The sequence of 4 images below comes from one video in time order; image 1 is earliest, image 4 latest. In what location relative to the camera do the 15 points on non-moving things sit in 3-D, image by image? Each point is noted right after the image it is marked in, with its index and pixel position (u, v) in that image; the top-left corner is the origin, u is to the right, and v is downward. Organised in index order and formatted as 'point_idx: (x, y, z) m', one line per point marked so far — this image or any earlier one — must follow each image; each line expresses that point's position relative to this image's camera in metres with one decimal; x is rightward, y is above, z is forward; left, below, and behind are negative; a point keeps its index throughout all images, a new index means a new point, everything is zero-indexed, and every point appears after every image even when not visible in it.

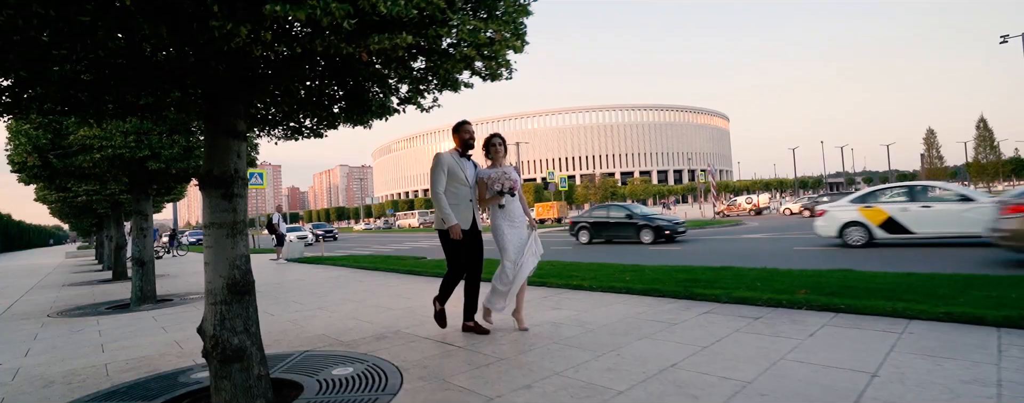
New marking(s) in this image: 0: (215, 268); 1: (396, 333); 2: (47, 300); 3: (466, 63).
0: (-2.0, -0.4, +3.6) m
1: (-1.2, -1.4, +5.5) m
2: (-9.7, -2.1, +11.0) m
3: (-0.4, +1.0, +3.9) m
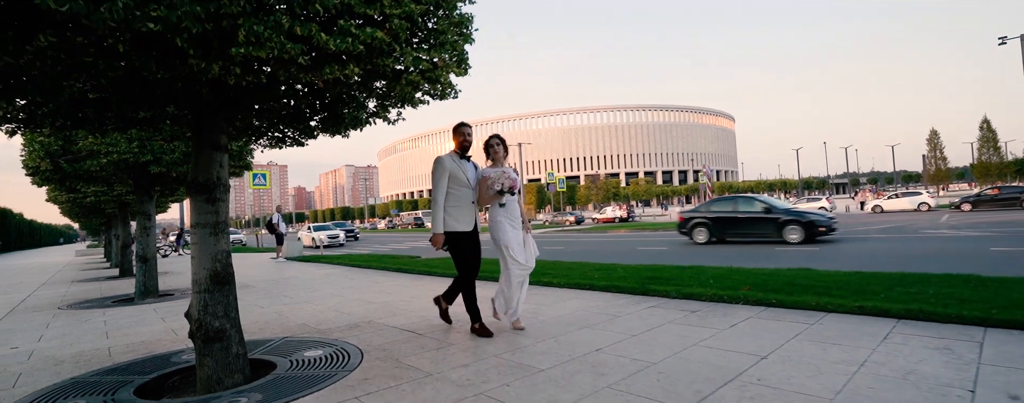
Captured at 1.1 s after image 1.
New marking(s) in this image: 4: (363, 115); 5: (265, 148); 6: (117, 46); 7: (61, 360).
0: (-2.5, -0.5, +4.2) m
1: (-1.7, -1.4, +6.2) m
2: (-10.1, -2.1, +11.7) m
3: (-0.8, +1.0, +4.5) m
4: (-1.5, +0.9, +5.3) m
5: (-3.2, +0.7, +6.8) m
6: (-2.4, +0.9, +3.2) m
7: (-4.3, -1.5, +5.0) m
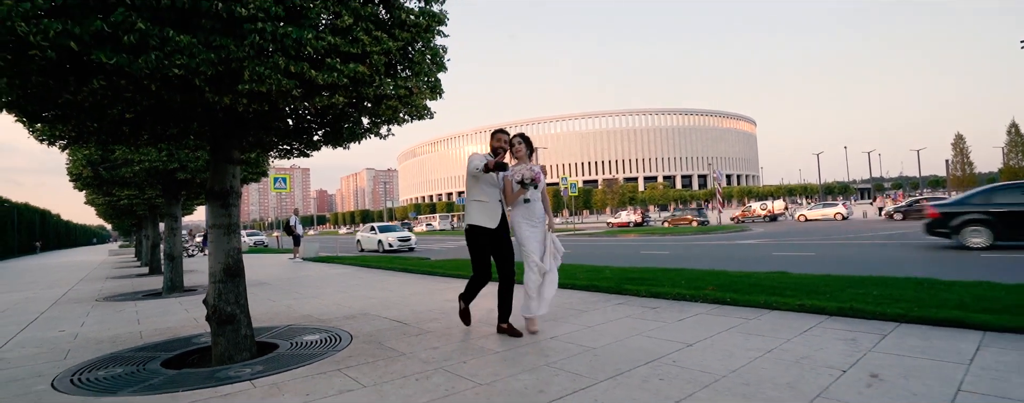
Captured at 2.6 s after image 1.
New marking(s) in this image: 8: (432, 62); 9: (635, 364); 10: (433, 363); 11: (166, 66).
0: (-2.8, -0.5, +5.0) m
1: (-2.0, -1.5, +7.0) m
2: (-10.2, -2.1, +12.8) m
3: (-1.2, +0.9, +5.3) m
4: (-1.7, +0.8, +6.1) m
5: (-3.4, +0.6, +7.7) m
6: (-2.8, +0.9, +4.0) m
7: (-4.6, -1.6, +5.9) m
8: (-0.8, +1.4, +5.4) m
9: (+1.0, -1.3, +4.2) m
10: (-0.7, -1.4, +4.4) m
11: (-2.4, +1.0, +3.7) m
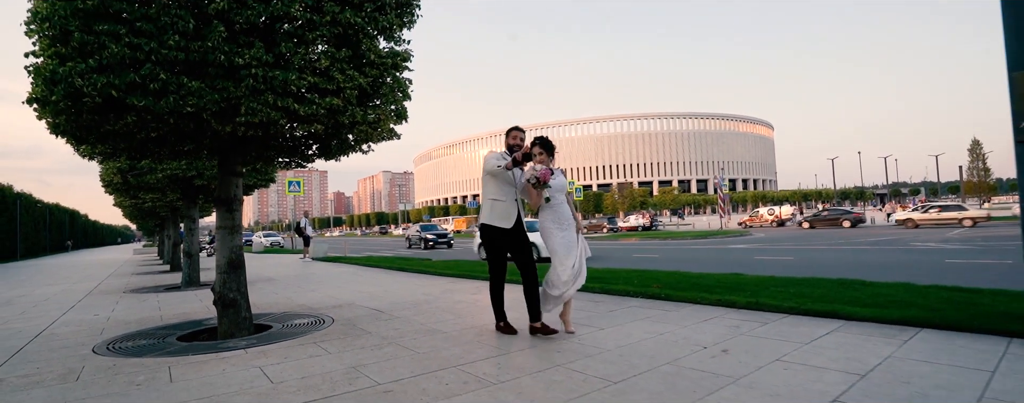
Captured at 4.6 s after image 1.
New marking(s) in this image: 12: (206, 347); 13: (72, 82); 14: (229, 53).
0: (-3.4, -0.6, +6.2) m
1: (-2.5, -1.6, +8.1) m
2: (-10.5, -2.2, +14.2) m
3: (-1.7, +0.8, +6.4) m
4: (-2.3, +0.7, +7.3) m
5: (-3.9, +0.6, +8.9) m
6: (-3.4, +0.8, +5.2) m
7: (-5.1, -1.6, +7.1) m
8: (-1.4, +1.3, +6.5) m
9: (+0.4, -1.4, +5.3) m
10: (-1.3, -1.4, +5.5) m
11: (-3.1, +0.9, +4.9) m
12: (-3.2, -1.5, +5.5) m
13: (-3.9, +1.0, +4.6) m
14: (-2.7, +1.4, +5.1) m
